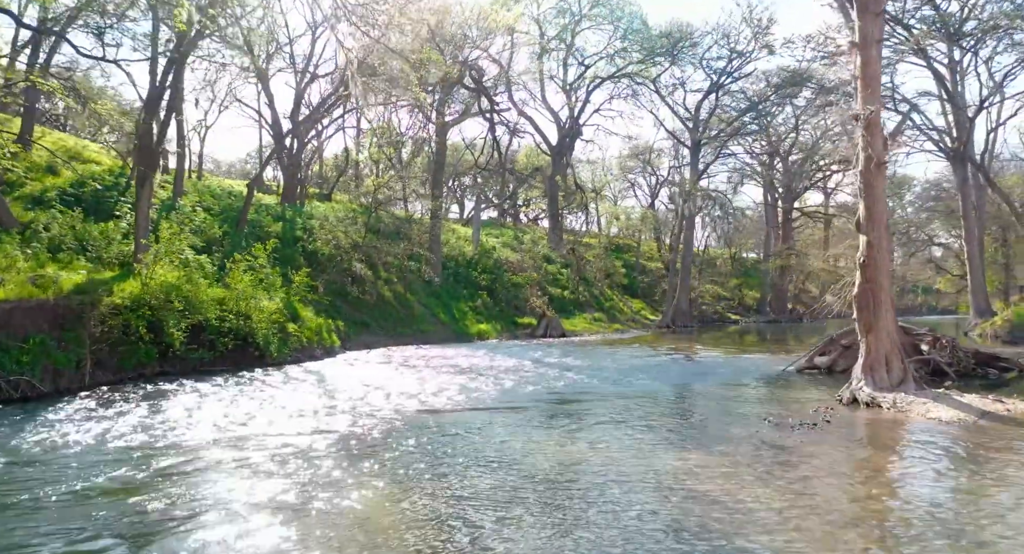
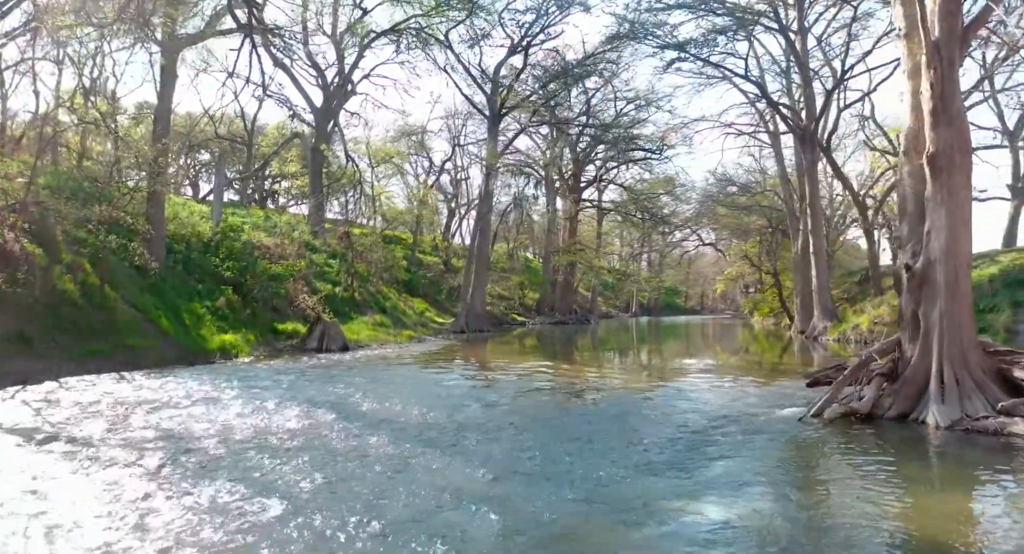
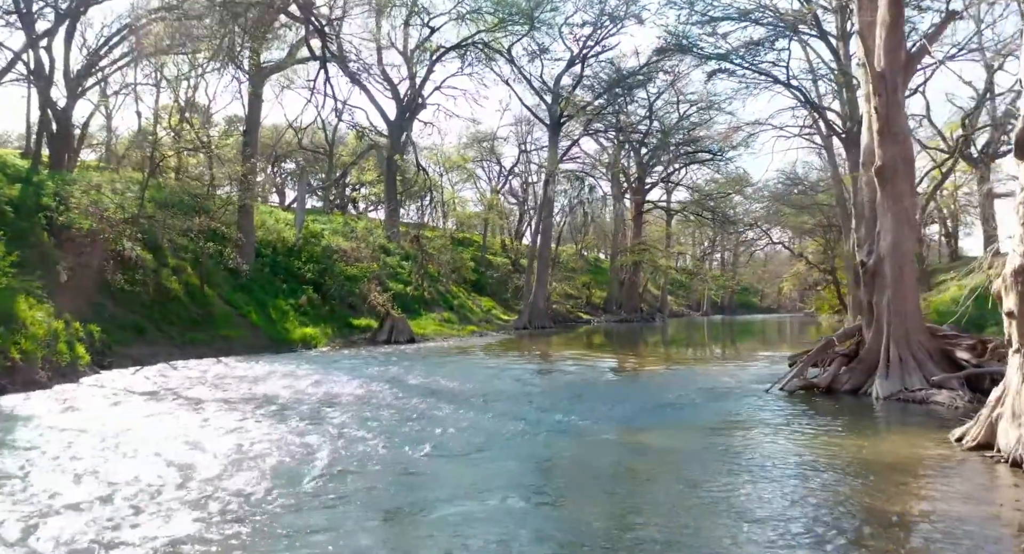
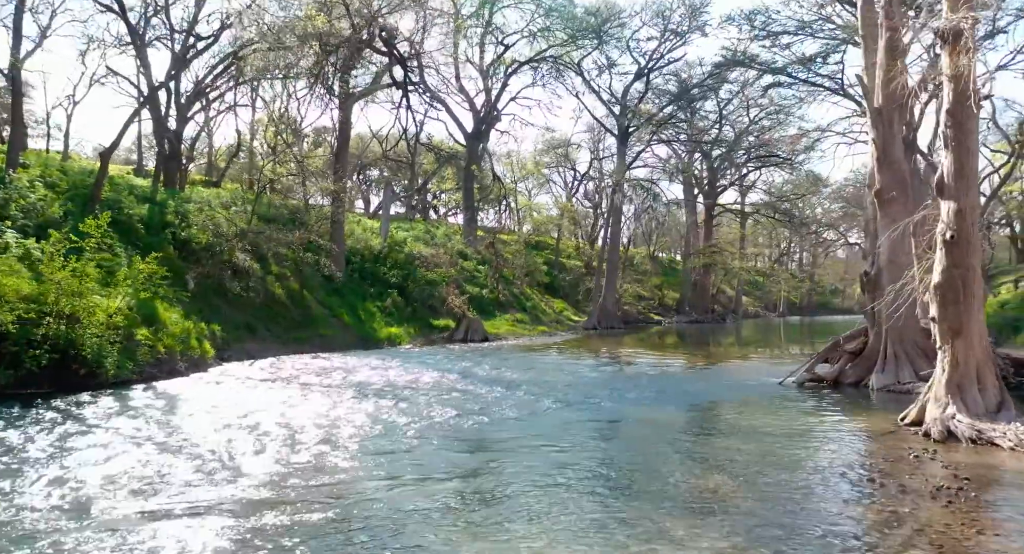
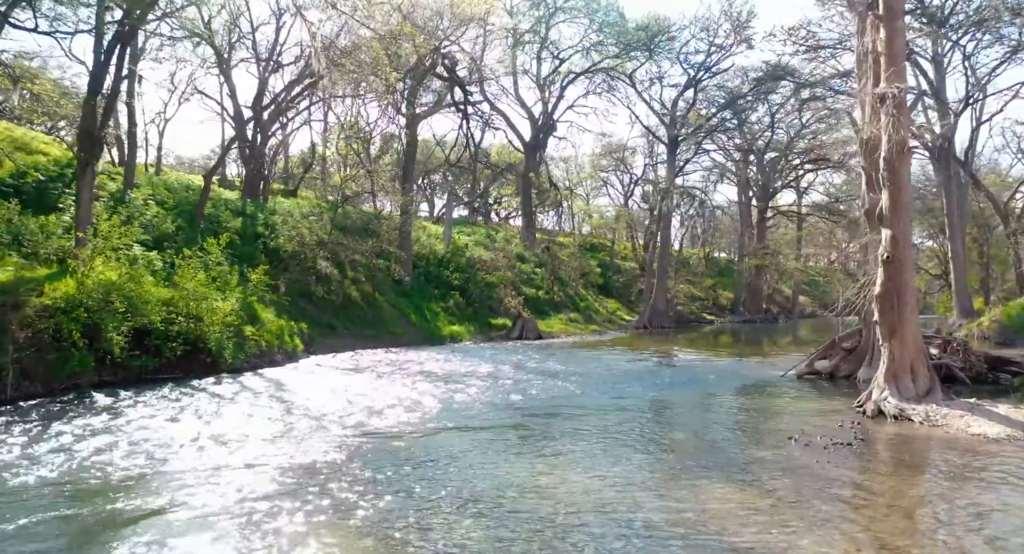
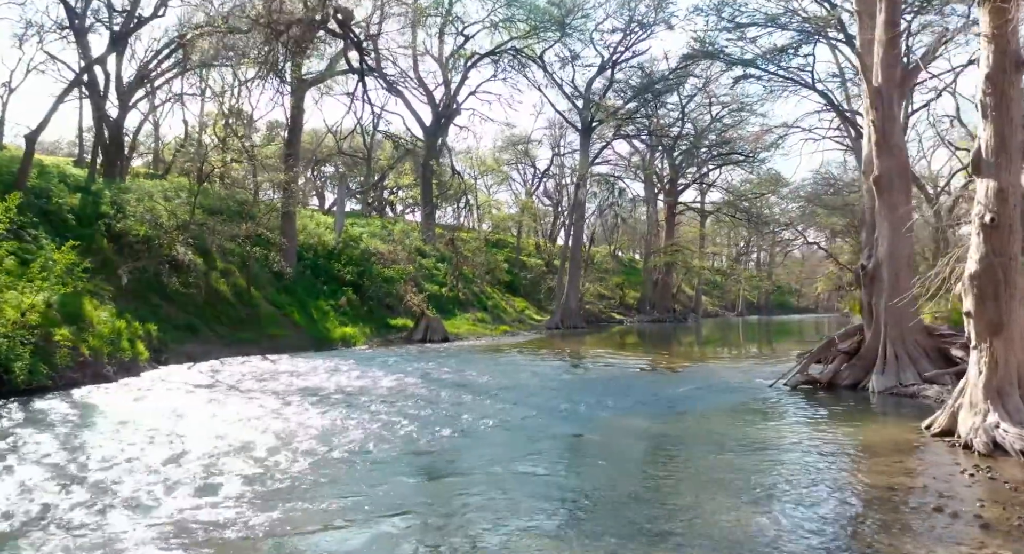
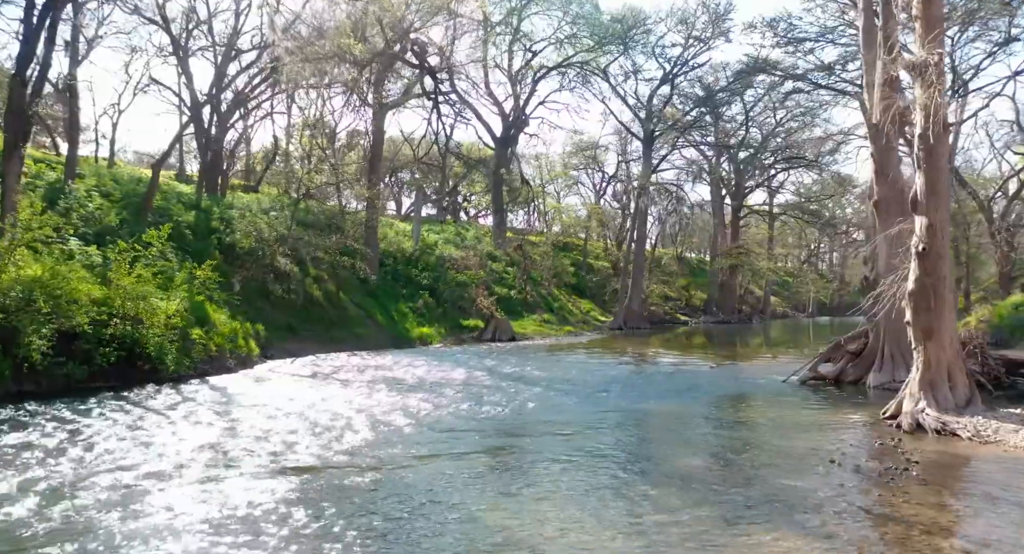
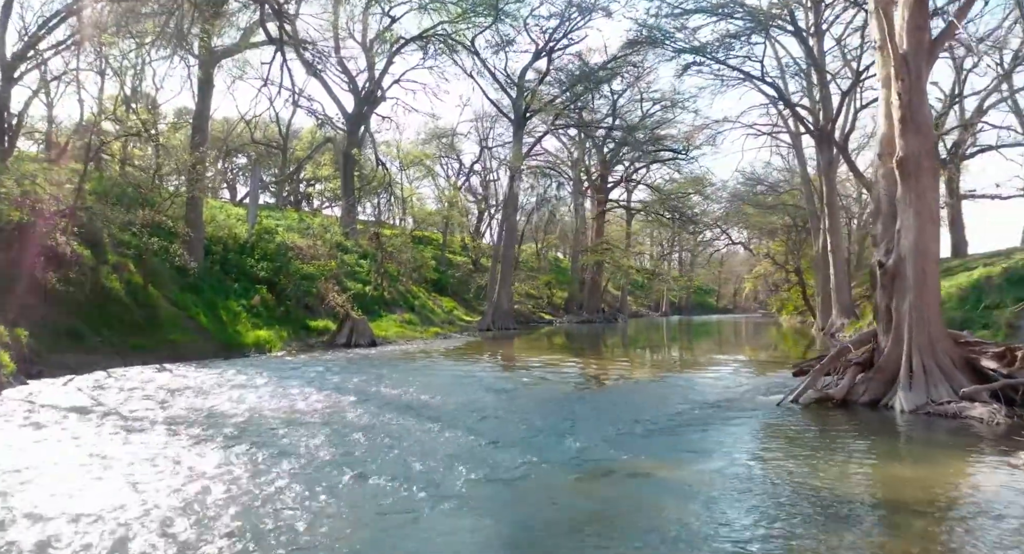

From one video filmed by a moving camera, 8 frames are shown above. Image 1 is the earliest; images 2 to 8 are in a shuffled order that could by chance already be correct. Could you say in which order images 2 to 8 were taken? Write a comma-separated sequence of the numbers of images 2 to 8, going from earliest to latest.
5, 7, 4, 6, 3, 8, 2
